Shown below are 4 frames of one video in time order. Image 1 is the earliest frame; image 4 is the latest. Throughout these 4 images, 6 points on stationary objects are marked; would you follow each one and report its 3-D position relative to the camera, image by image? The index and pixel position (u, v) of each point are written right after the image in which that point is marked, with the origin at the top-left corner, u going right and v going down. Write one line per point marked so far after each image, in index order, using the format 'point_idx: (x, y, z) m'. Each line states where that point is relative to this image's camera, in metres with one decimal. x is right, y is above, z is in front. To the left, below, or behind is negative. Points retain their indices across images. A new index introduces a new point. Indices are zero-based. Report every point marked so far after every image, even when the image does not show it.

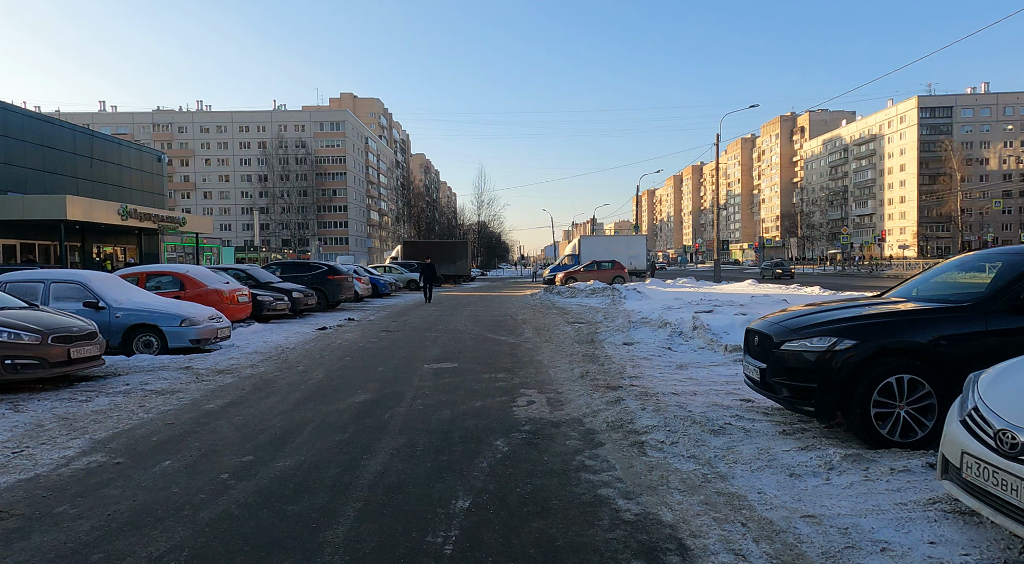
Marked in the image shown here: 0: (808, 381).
0: (+2.4, -0.8, +5.0) m
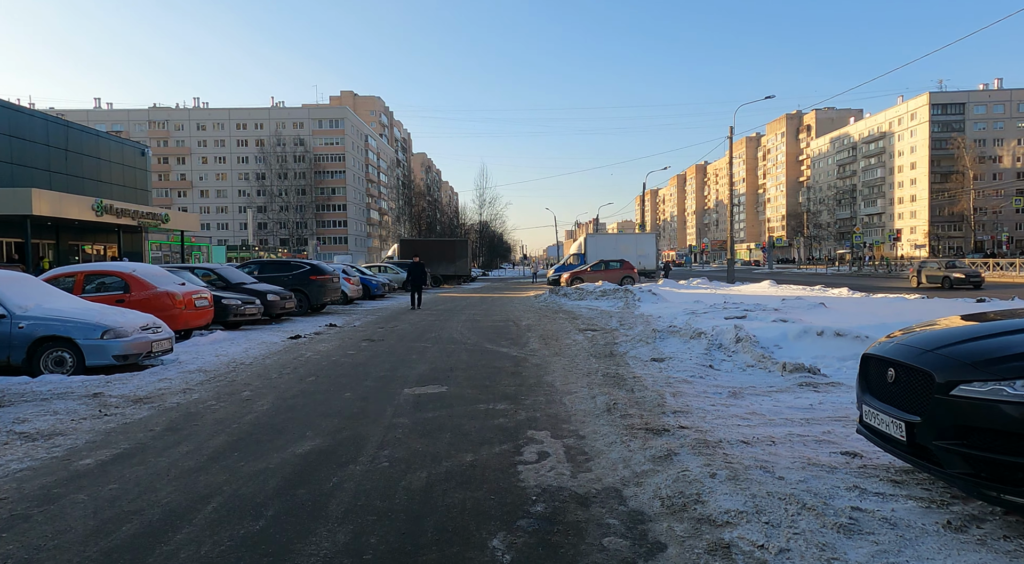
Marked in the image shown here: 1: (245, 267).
0: (+2.4, -0.8, +3.0) m
1: (-7.8, +0.4, +18.5) m
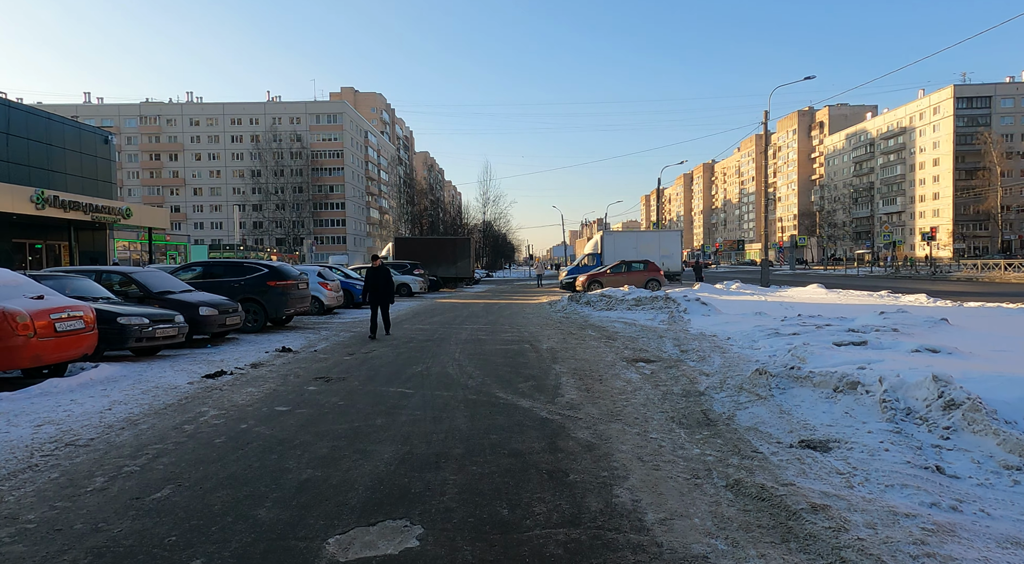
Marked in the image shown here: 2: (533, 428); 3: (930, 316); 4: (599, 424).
0: (+2.6, -1.0, -1.0) m
1: (-7.5, +0.3, +14.5) m
2: (+0.2, -1.4, +5.9) m
3: (+8.7, -0.7, +13.1) m
4: (+0.8, -1.4, +6.0) m
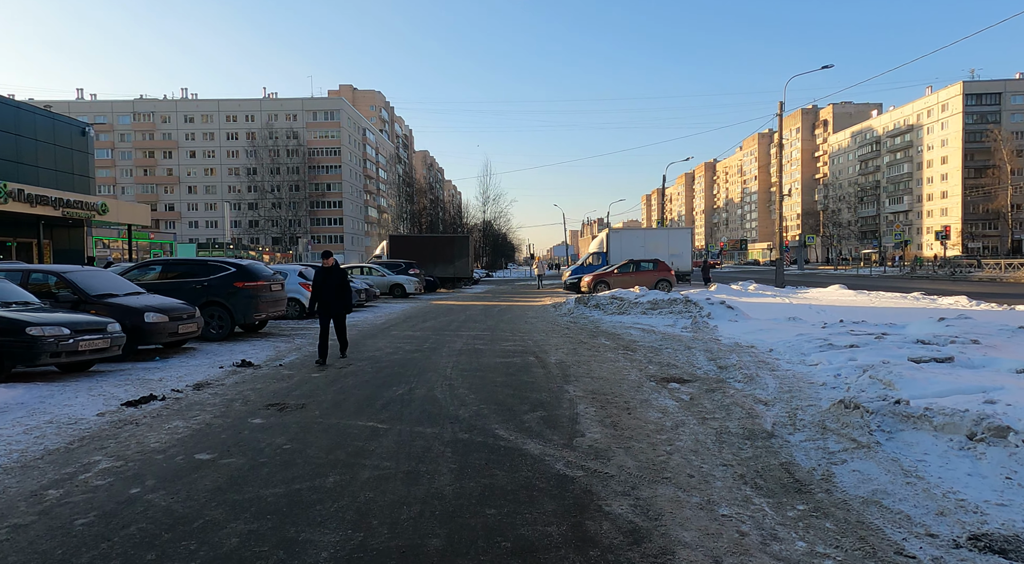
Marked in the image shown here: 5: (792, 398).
0: (+2.7, -1.0, -2.8) m
1: (-7.5, +0.3, +12.7) m
2: (+0.2, -1.4, +4.1) m
3: (+8.7, -0.7, +11.3) m
4: (+0.9, -1.4, +4.3) m
5: (+2.8, -1.2, +6.5) m
